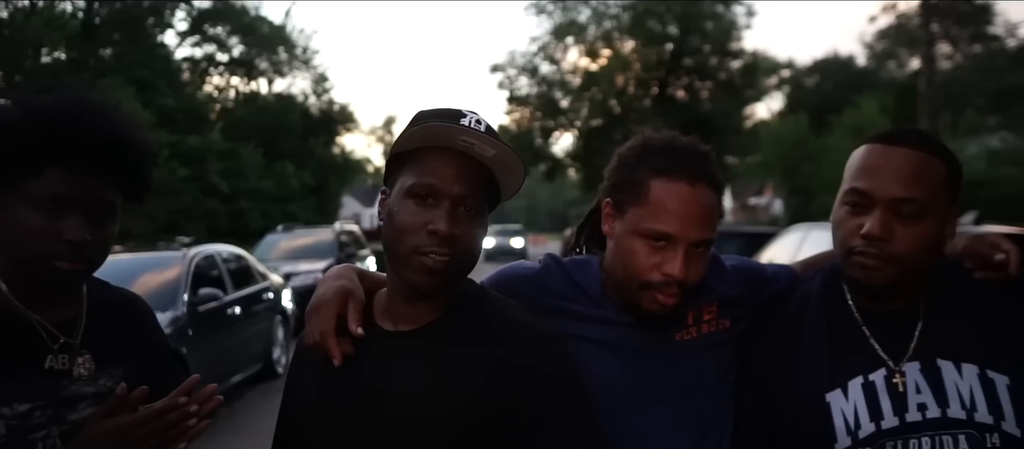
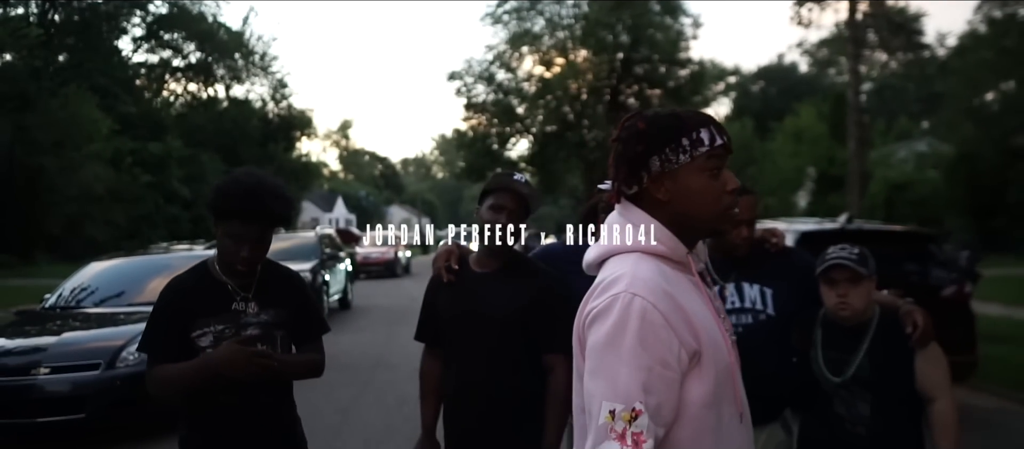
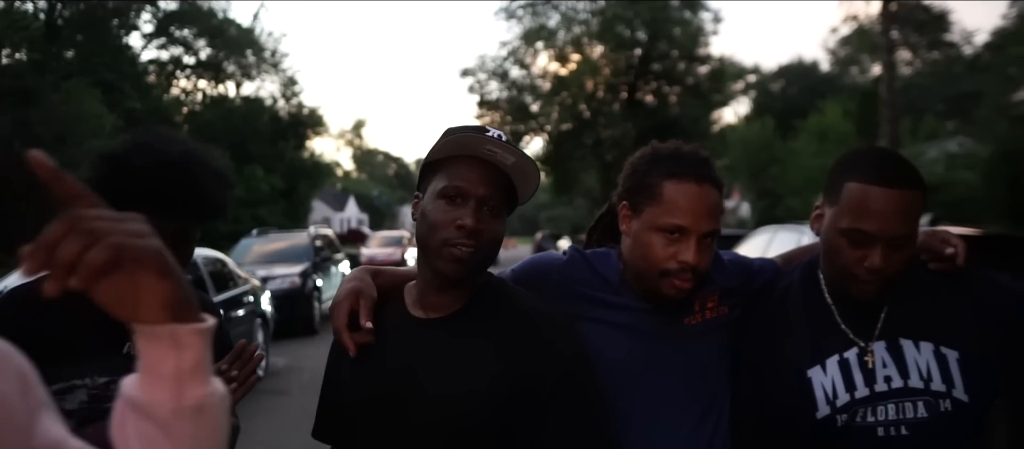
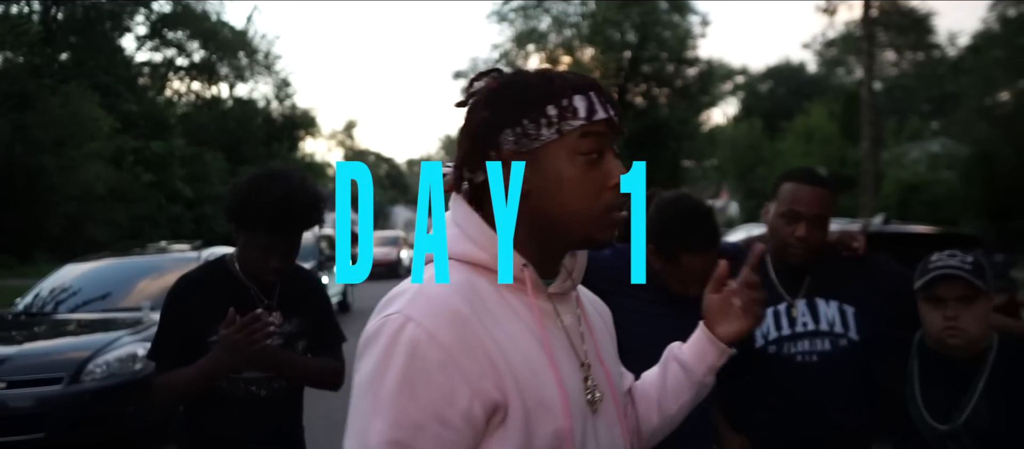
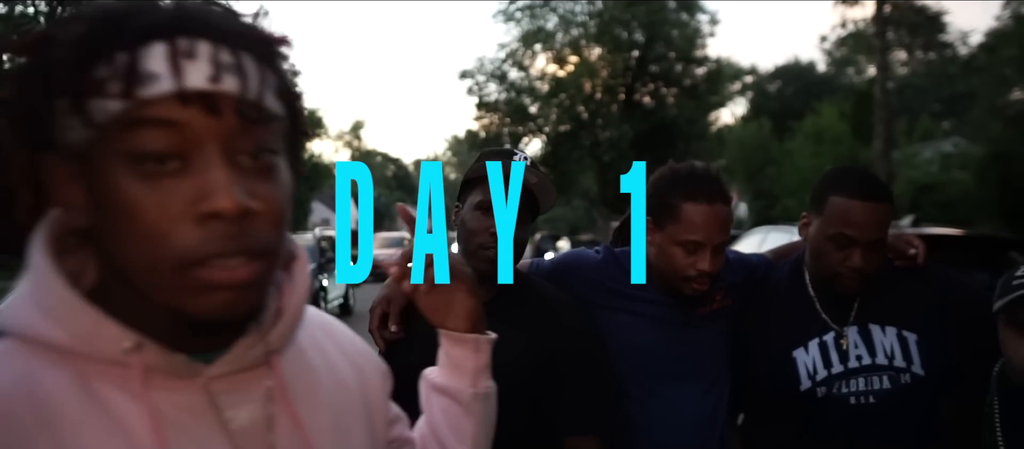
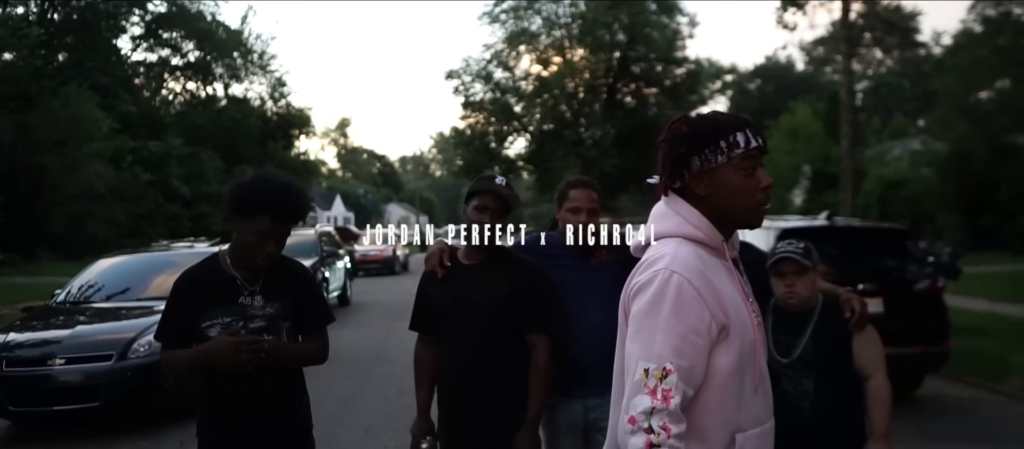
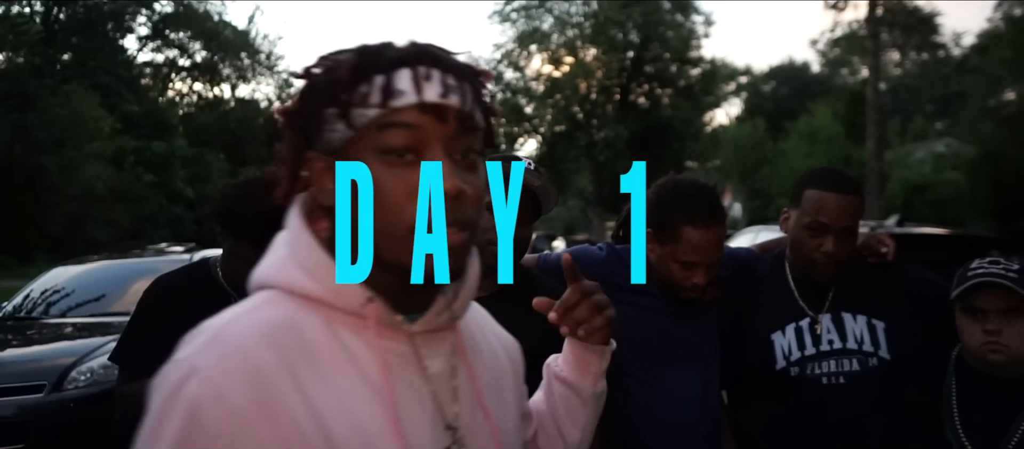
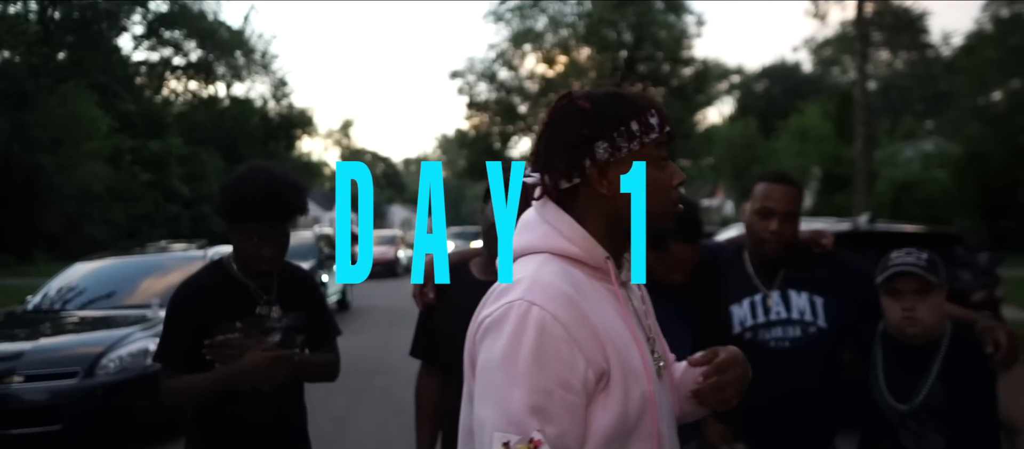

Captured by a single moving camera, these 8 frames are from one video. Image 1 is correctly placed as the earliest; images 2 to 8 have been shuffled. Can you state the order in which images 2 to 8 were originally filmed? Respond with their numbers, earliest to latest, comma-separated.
3, 5, 7, 4, 8, 2, 6
